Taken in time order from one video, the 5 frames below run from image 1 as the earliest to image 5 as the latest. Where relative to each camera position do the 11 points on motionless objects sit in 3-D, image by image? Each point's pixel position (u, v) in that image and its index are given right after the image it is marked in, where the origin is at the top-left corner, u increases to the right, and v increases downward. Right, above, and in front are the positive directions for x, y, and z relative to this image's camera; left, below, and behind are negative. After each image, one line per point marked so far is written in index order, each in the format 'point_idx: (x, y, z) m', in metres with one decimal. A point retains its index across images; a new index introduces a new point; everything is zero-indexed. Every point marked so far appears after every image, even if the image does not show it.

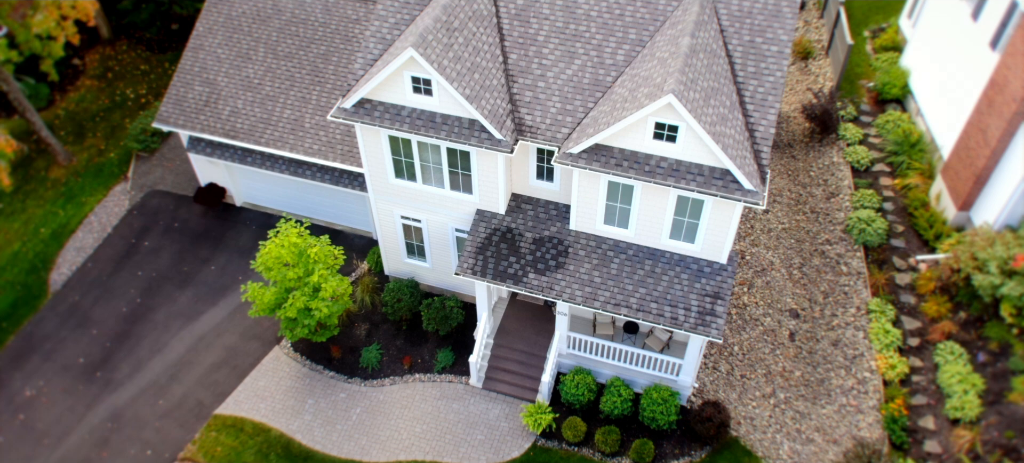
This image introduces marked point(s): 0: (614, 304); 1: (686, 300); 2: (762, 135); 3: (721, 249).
0: (+2.9, -2.0, +19.8) m
1: (+4.8, -1.9, +19.6) m
2: (+6.4, +2.5, +18.1) m
3: (+5.8, -0.5, +19.5) m
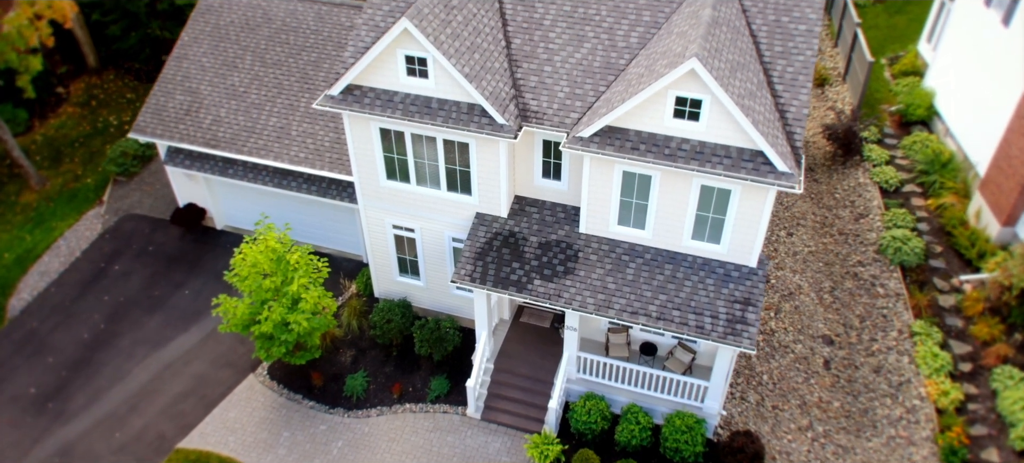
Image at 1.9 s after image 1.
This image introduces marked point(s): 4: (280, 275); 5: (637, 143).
0: (+3.0, -2.0, +17.4) m
1: (+4.9, -1.8, +17.2) m
2: (+6.5, +2.7, +16.2) m
3: (+5.9, -0.5, +17.3) m
4: (-6.3, -1.2, +19.0) m
5: (+2.9, +2.0, +16.2) m
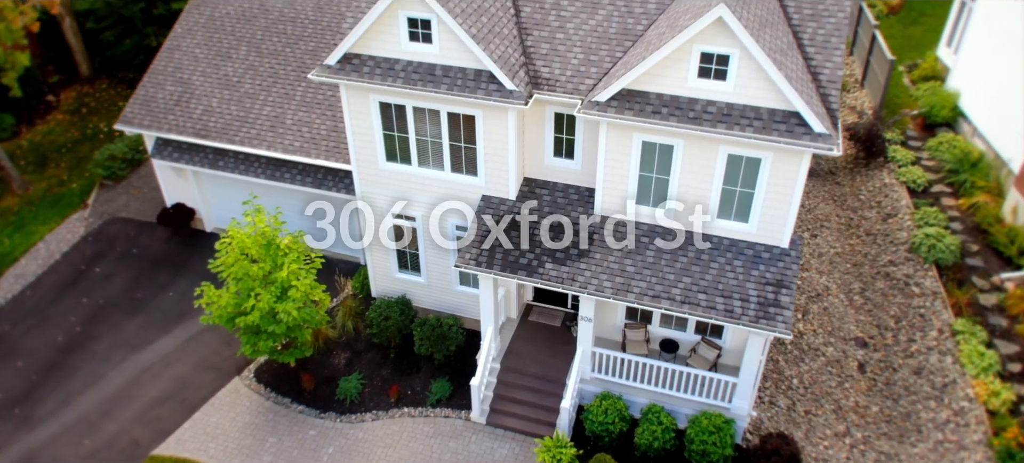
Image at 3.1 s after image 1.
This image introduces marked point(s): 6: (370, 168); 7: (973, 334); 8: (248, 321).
0: (+3.2, -1.5, +15.9) m
1: (+5.1, -1.3, +15.7) m
2: (+6.7, +3.3, +15.0) m
3: (+6.1, 0.0, +15.9) m
4: (-6.0, -0.8, +17.5) m
5: (+3.1, +2.6, +14.9) m
6: (-3.8, +1.7, +18.7) m
7: (+12.4, -2.7, +19.0) m
8: (-6.5, -2.2, +17.2) m
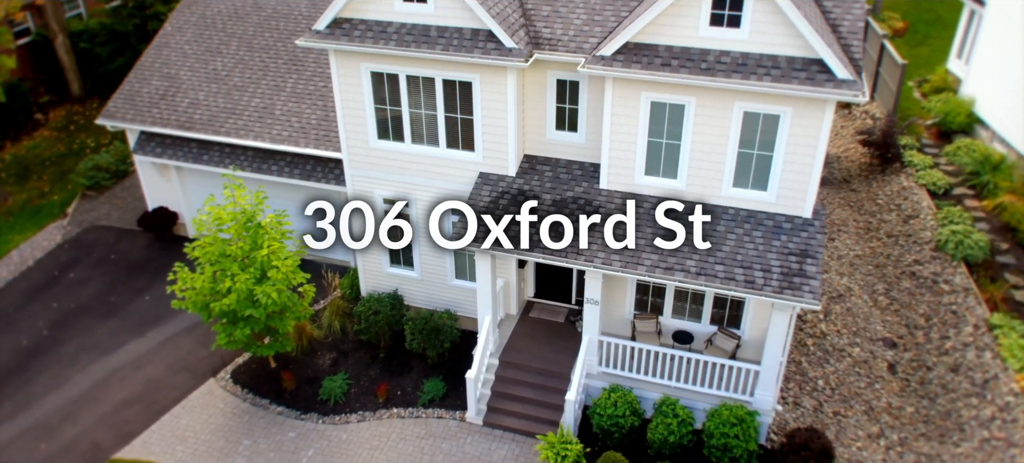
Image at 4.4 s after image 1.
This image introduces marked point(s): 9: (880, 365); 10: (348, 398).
0: (+3.2, -0.8, +14.5) m
1: (+5.1, -0.6, +14.3) m
2: (+6.7, +4.0, +14.1) m
3: (+6.1, +0.7, +14.6) m
4: (-6.1, -0.2, +16.2) m
5: (+3.1, +3.4, +13.9) m
6: (-3.8, +2.1, +17.6) m
7: (+12.4, -2.3, +17.5) m
8: (-6.5, -1.6, +15.8) m
9: (+9.8, -3.6, +18.8) m
10: (-4.1, -4.2, +17.6) m
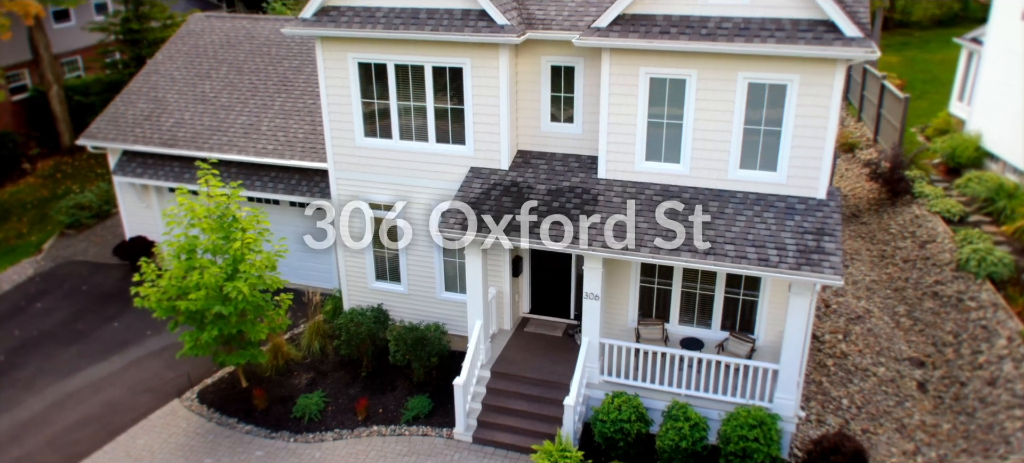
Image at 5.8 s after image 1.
0: (+3.0, -0.4, +13.3) m
1: (+5.0, -0.1, +13.2) m
2: (+6.5, +4.5, +13.6) m
3: (+6.0, +1.1, +13.7) m
4: (-6.2, -0.1, +15.0) m
5: (+2.9, +3.9, +13.3) m
6: (-3.9, +2.0, +16.8) m
7: (+12.3, -2.3, +16.1) m
8: (-6.6, -1.4, +14.4) m
9: (+9.7, -3.7, +17.3) m
10: (-4.2, -4.2, +15.9) m
